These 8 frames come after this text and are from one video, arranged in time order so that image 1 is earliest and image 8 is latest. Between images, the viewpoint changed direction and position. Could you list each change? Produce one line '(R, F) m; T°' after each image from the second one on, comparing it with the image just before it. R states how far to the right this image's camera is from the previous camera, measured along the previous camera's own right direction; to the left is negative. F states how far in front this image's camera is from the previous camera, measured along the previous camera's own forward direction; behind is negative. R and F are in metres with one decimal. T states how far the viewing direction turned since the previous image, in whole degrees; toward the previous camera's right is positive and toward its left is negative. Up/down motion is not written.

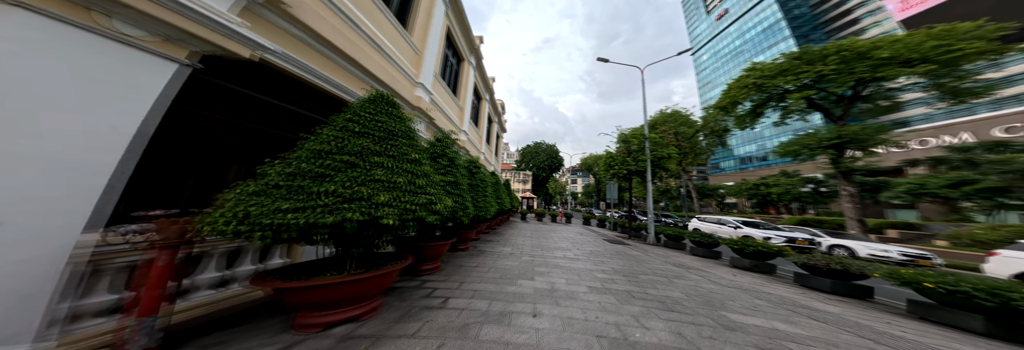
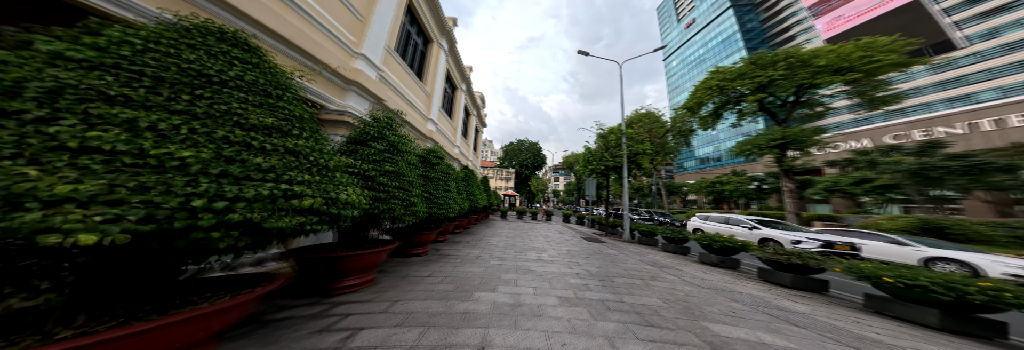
(+0.3, +0.5) m; +5°
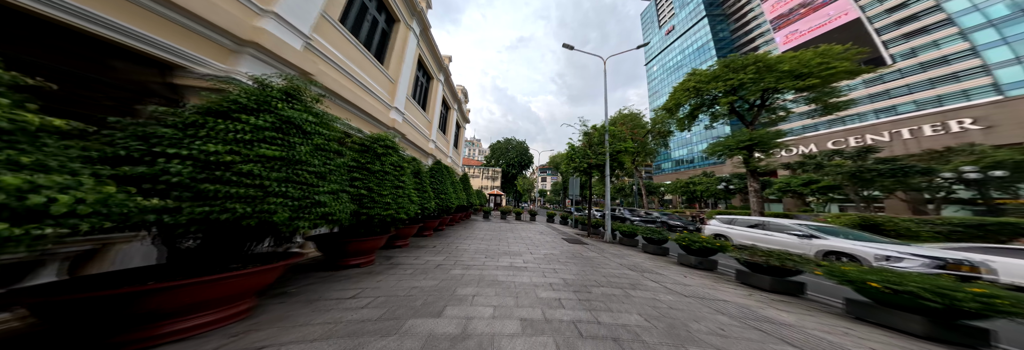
(+0.4, +0.6) m; +4°
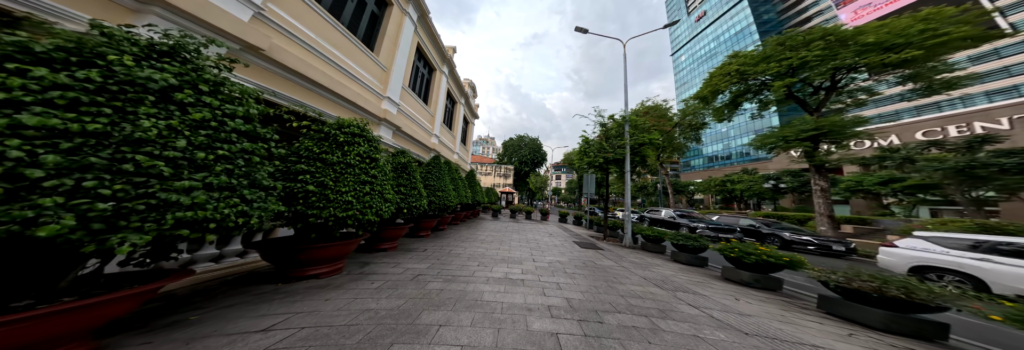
(+0.4, +0.7) m; -5°
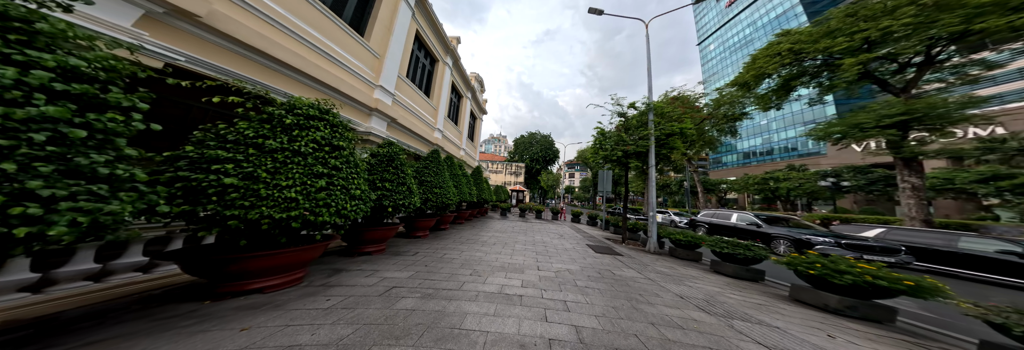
(+0.3, +0.7) m; -4°
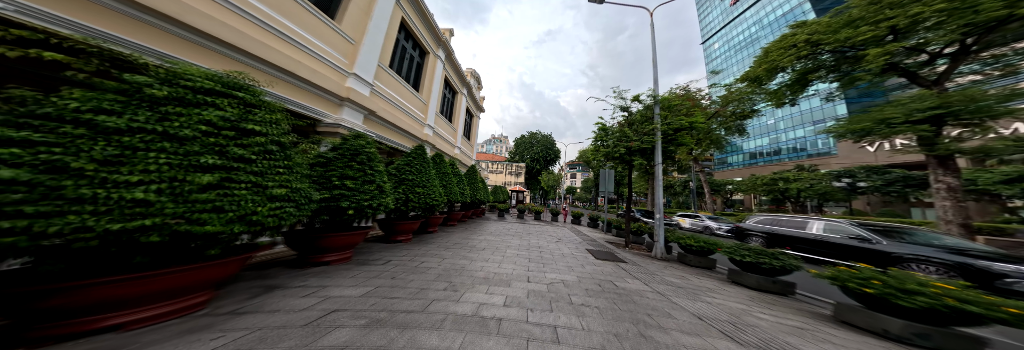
(+0.3, +0.6) m; -1°
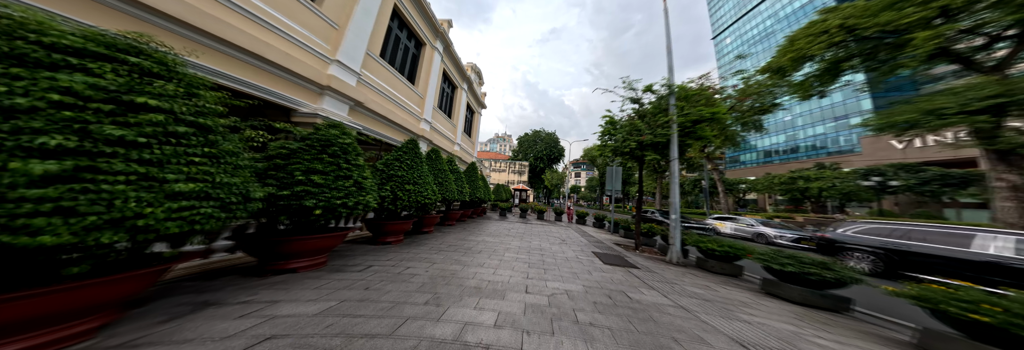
(+0.2, +0.5) m; -1°
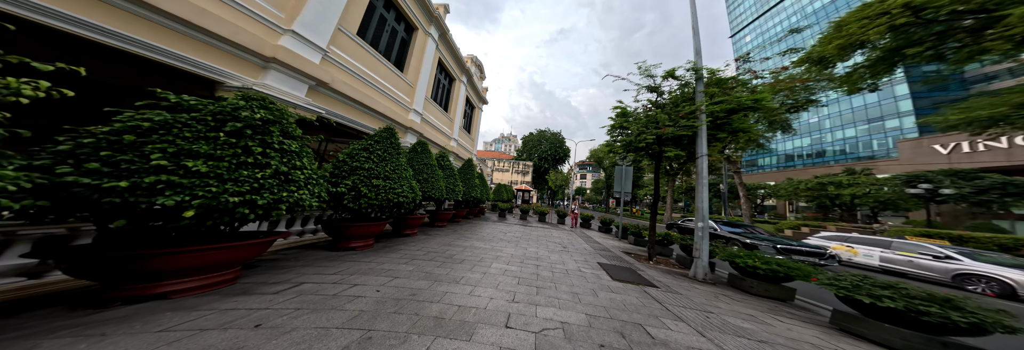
(+0.4, +0.9) m; -2°
